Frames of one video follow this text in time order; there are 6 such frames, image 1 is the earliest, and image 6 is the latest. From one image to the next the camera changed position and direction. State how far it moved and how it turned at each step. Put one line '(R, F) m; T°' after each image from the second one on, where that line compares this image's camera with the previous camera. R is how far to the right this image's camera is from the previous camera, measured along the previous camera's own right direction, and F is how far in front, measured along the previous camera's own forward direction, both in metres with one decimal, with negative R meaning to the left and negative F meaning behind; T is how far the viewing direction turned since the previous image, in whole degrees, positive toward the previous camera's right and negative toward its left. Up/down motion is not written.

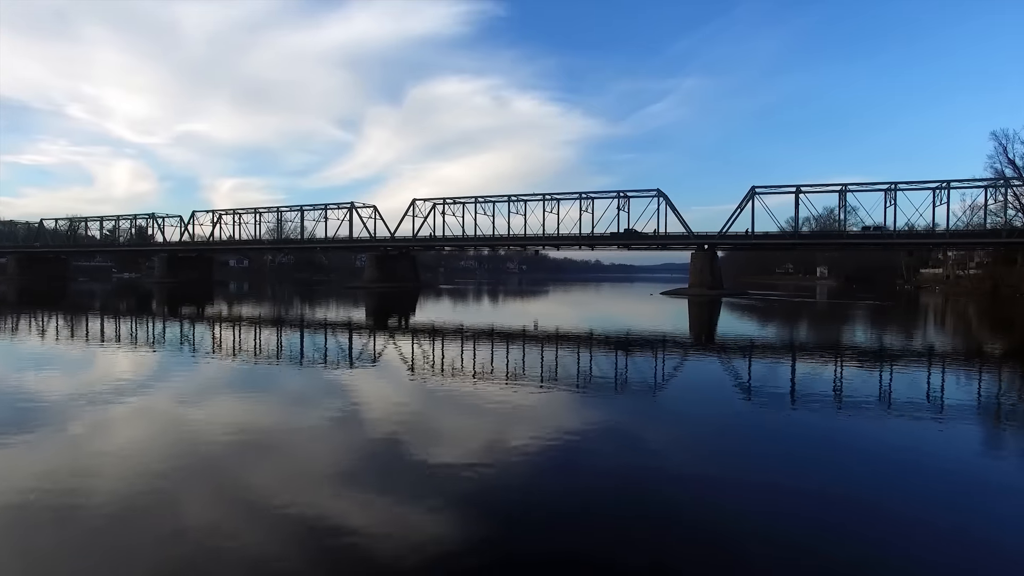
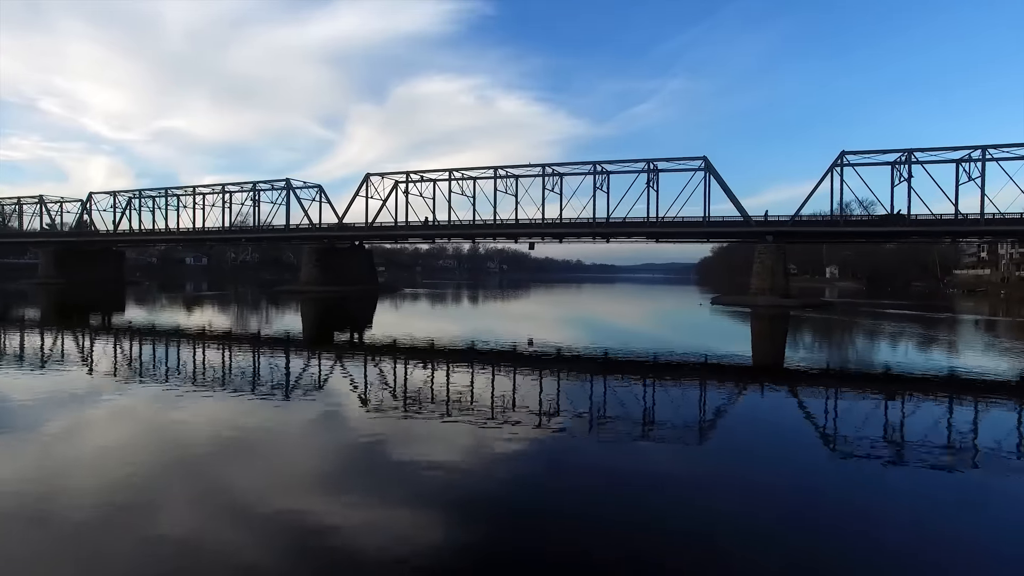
(-0.1, +2.8) m; +2°
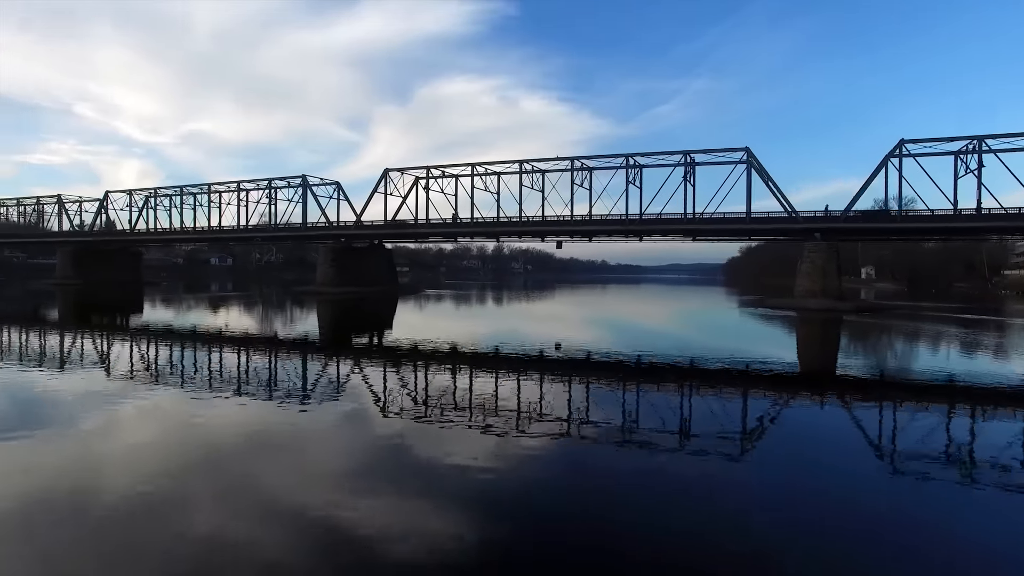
(0.0, +0.5) m; -2°
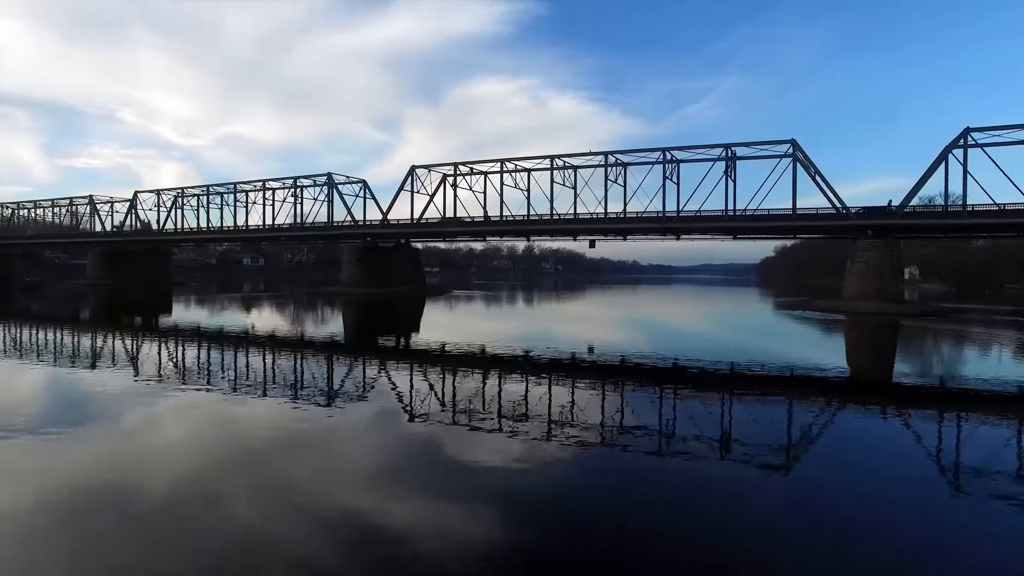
(0.0, +0.3) m; -3°
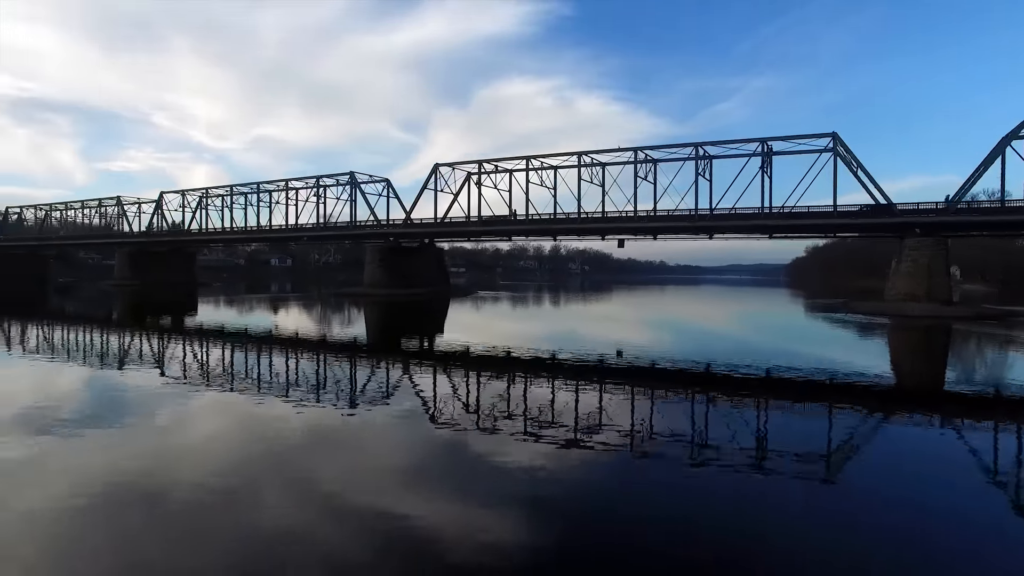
(0.0, +0.2) m; -2°
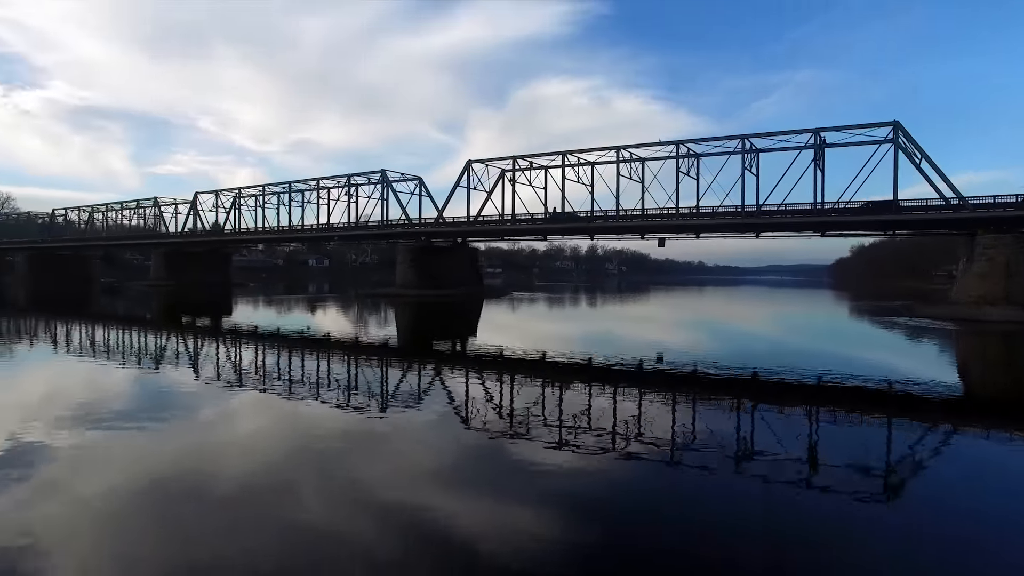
(0.0, +0.3) m; -3°
